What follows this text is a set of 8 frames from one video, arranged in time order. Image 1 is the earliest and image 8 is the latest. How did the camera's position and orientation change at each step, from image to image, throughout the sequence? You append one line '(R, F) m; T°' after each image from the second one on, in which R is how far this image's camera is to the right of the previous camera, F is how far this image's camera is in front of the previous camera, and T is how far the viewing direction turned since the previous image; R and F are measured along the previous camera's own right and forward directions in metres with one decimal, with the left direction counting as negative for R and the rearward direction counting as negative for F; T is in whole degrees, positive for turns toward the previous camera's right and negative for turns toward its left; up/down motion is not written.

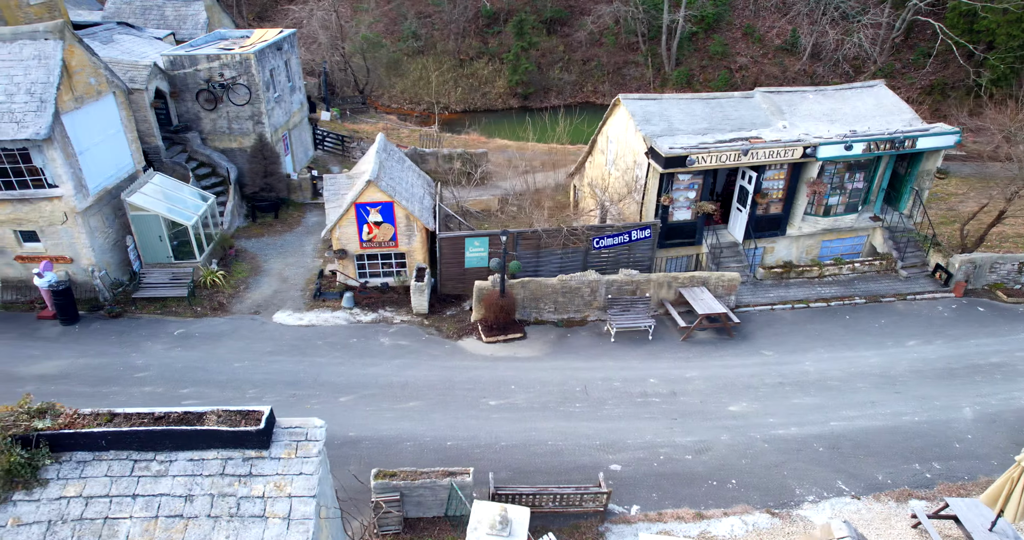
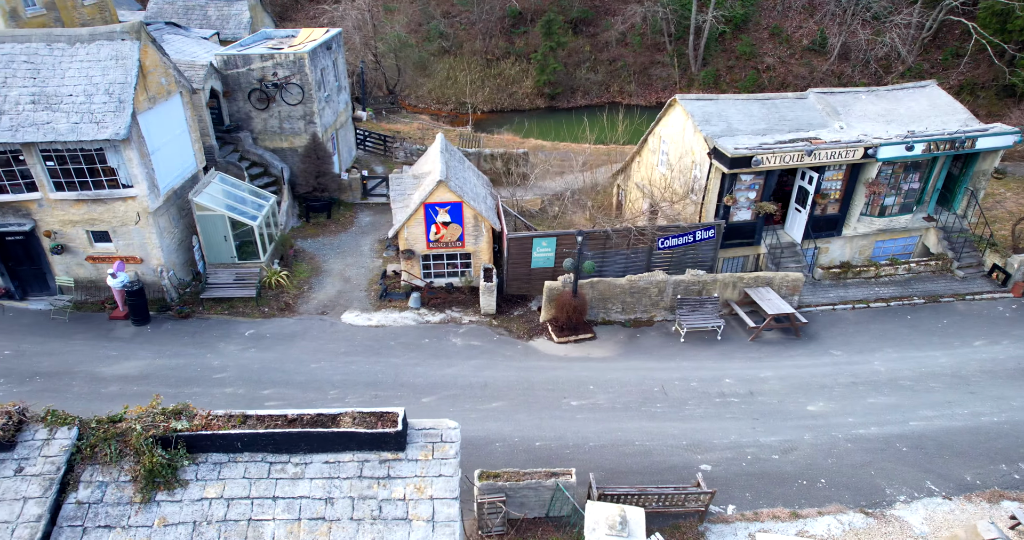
(-2.1, 0.0) m; 0°
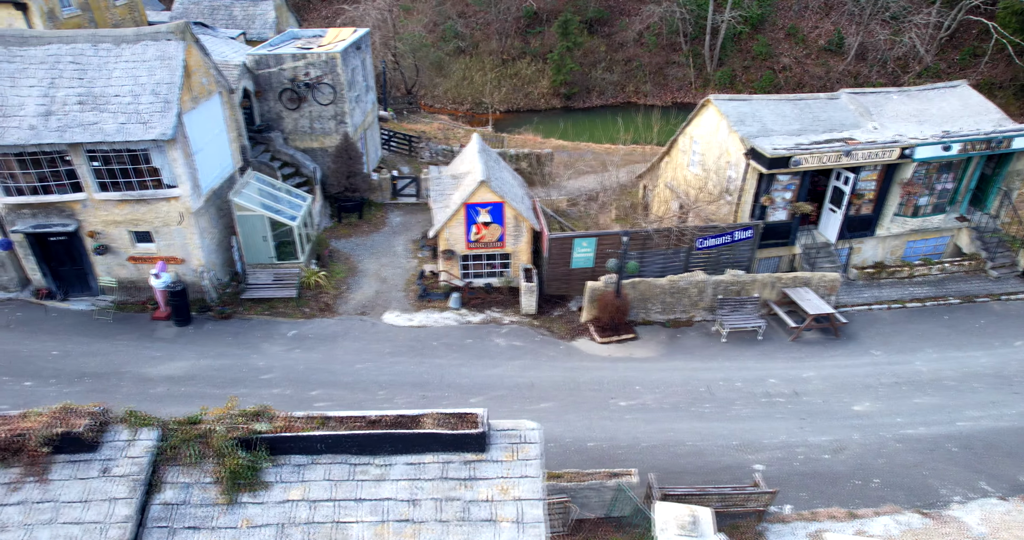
(-1.2, 0.0) m; 0°
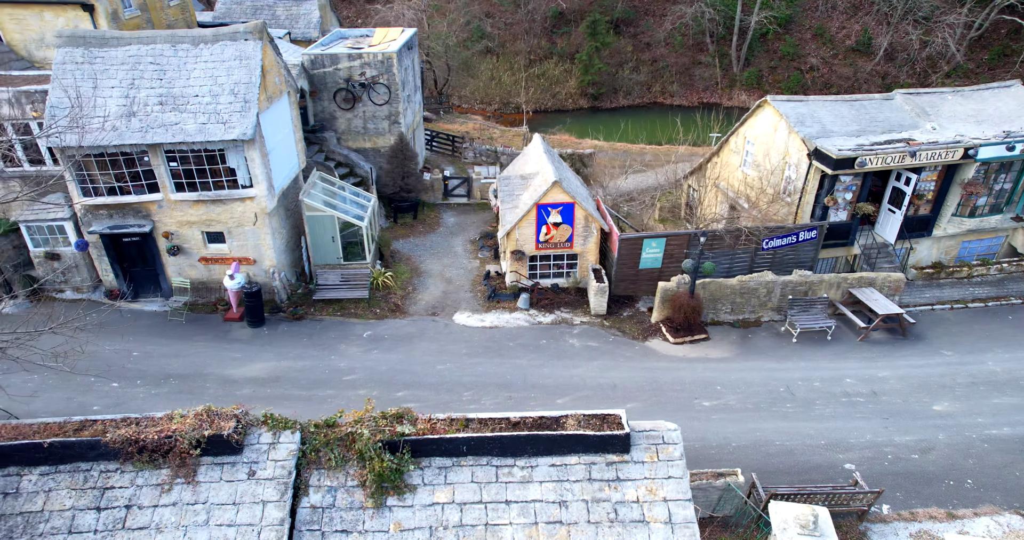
(-2.2, 0.0) m; 0°
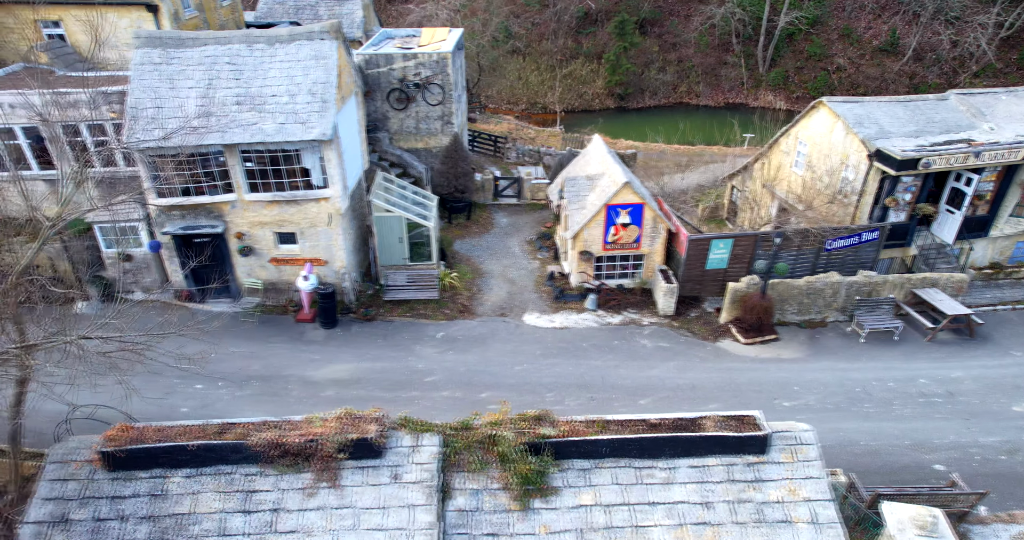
(-2.1, 0.0) m; 0°
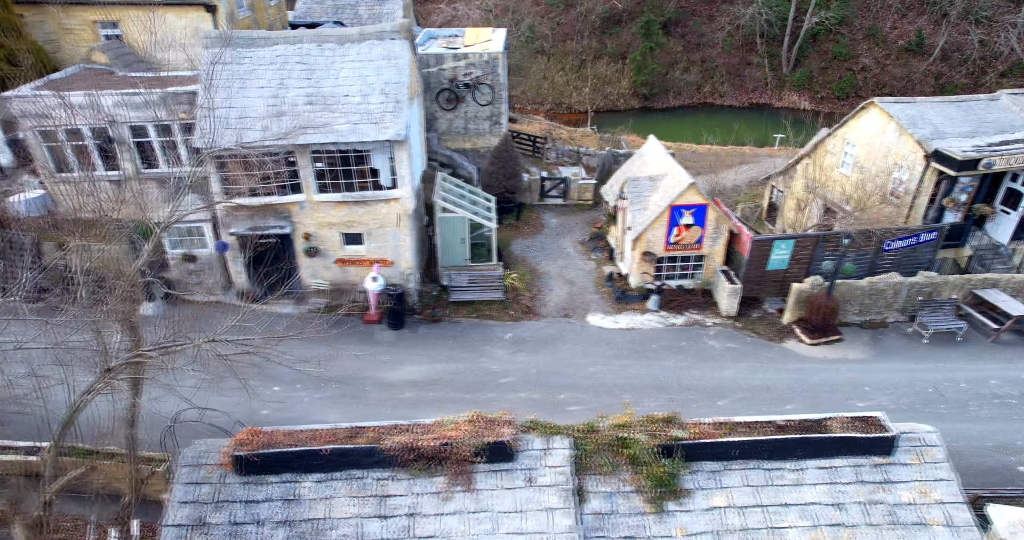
(-1.9, +0.1) m; 0°
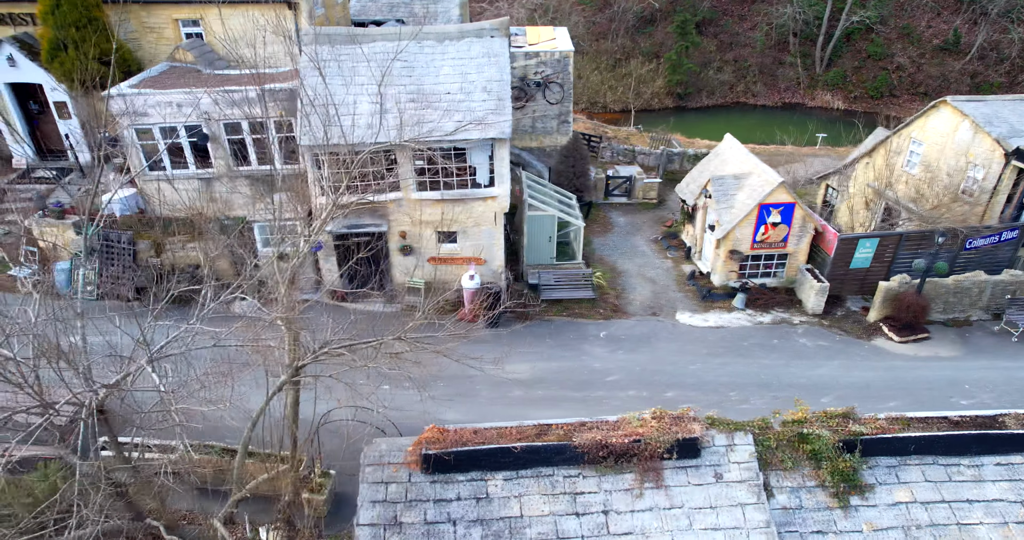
(-2.6, 0.0) m; 0°
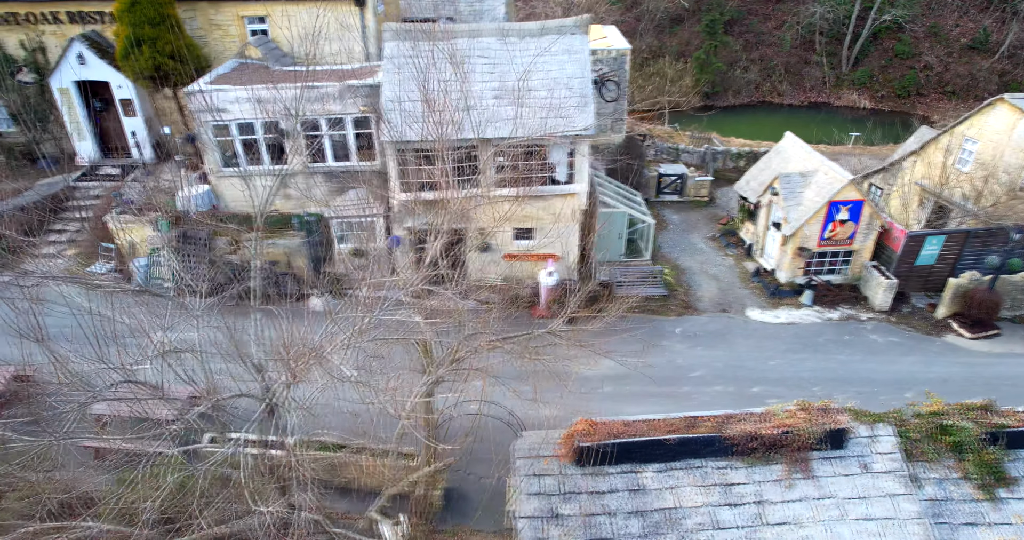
(-2.1, 0.0) m; 0°
